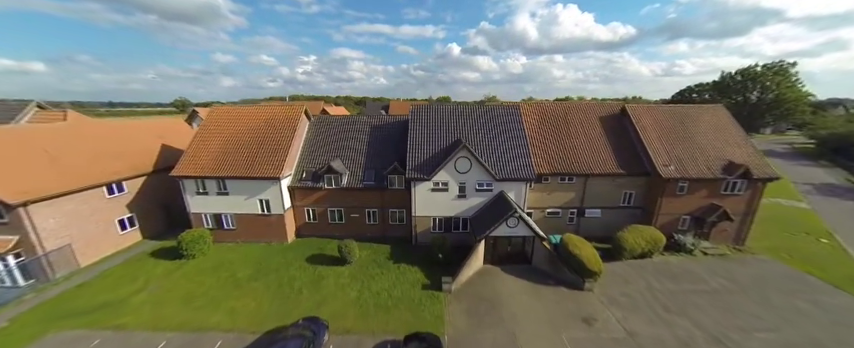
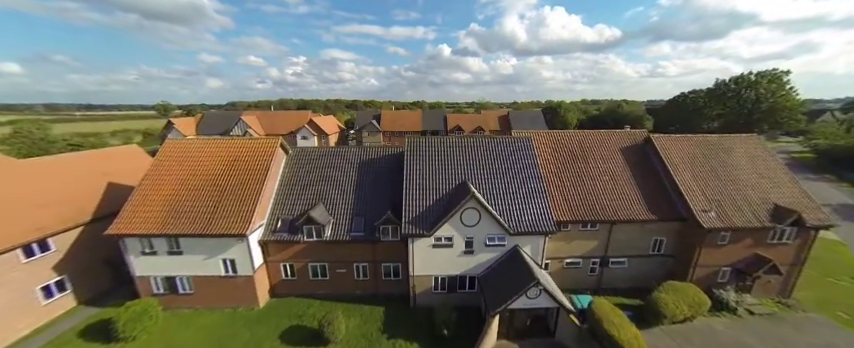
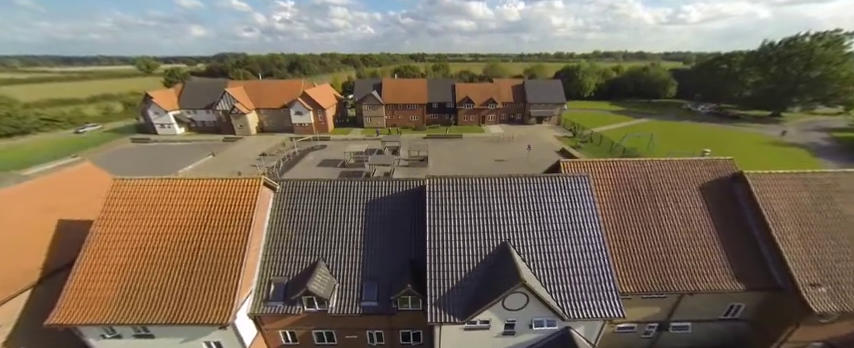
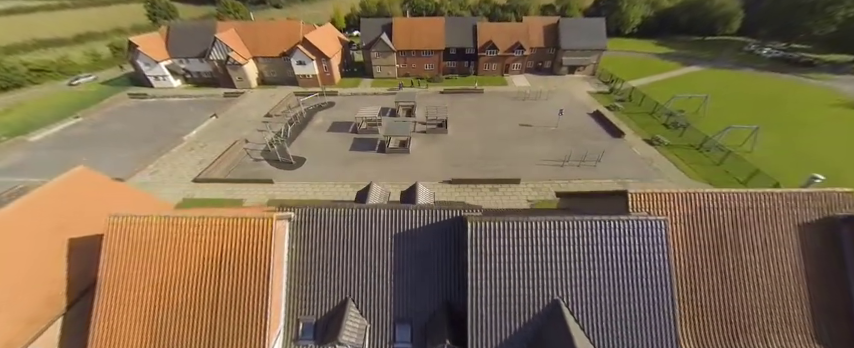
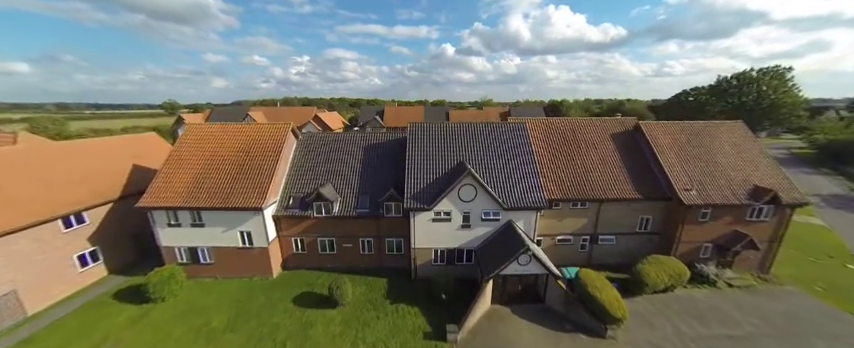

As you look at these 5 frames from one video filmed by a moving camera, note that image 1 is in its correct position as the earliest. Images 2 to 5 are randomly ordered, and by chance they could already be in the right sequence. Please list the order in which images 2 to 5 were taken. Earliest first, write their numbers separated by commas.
5, 2, 3, 4
